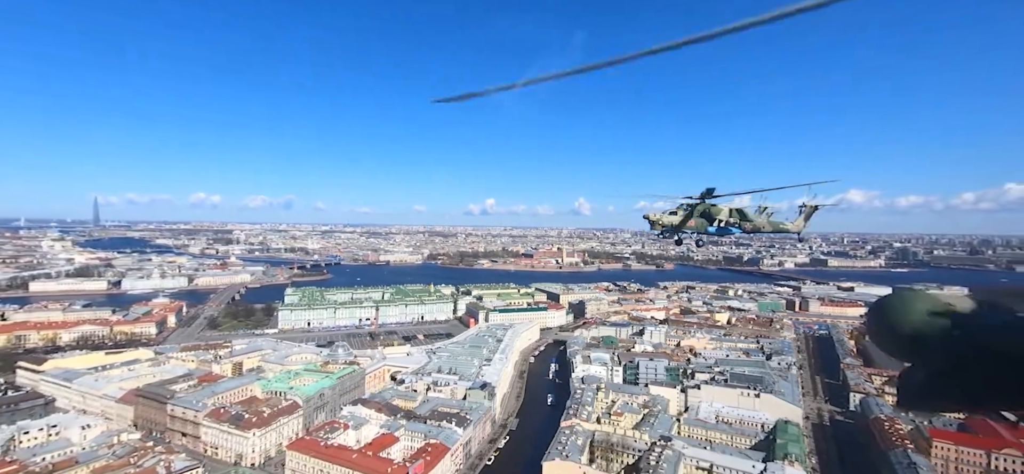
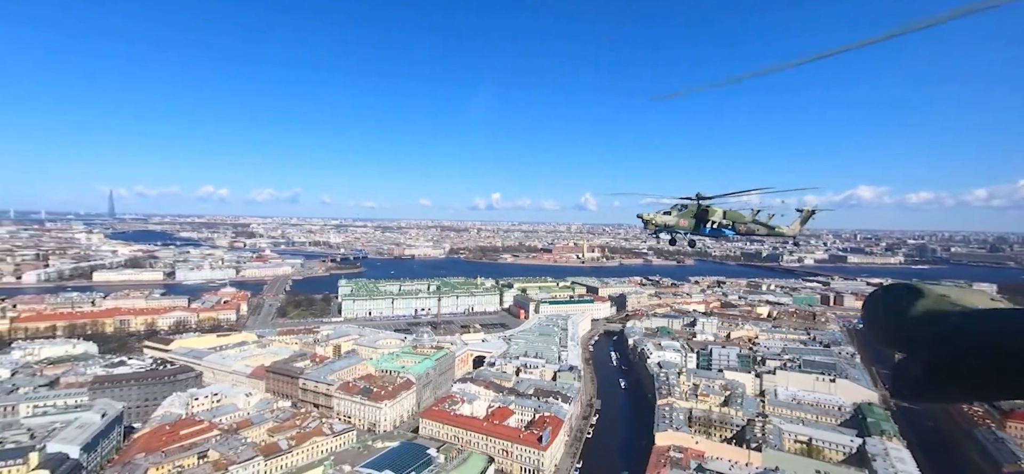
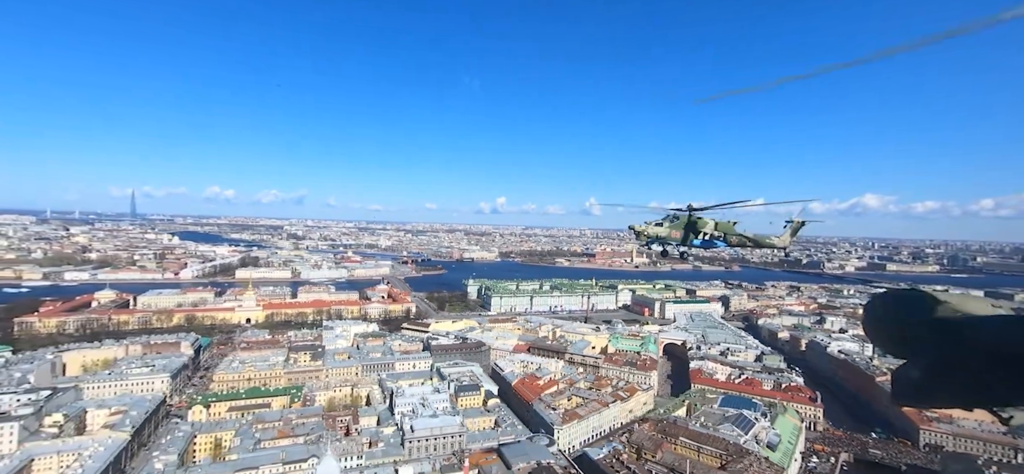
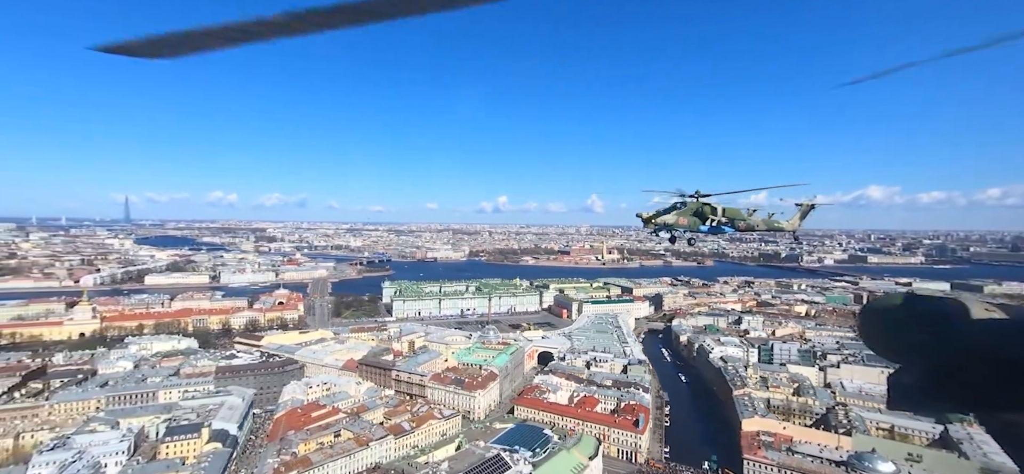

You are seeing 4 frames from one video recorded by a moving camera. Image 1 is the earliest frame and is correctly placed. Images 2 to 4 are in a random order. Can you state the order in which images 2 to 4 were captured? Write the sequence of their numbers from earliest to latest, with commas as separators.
2, 4, 3
